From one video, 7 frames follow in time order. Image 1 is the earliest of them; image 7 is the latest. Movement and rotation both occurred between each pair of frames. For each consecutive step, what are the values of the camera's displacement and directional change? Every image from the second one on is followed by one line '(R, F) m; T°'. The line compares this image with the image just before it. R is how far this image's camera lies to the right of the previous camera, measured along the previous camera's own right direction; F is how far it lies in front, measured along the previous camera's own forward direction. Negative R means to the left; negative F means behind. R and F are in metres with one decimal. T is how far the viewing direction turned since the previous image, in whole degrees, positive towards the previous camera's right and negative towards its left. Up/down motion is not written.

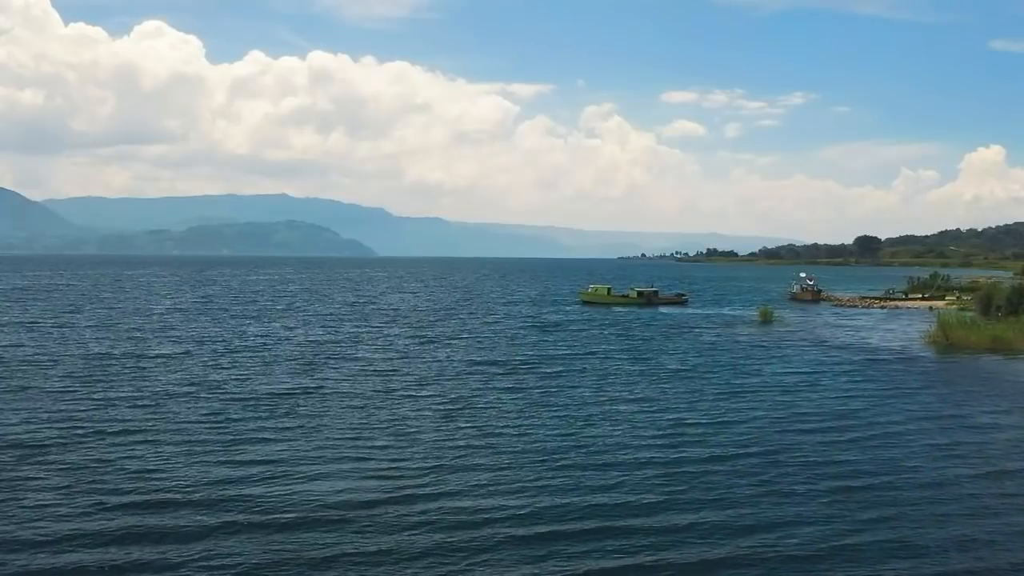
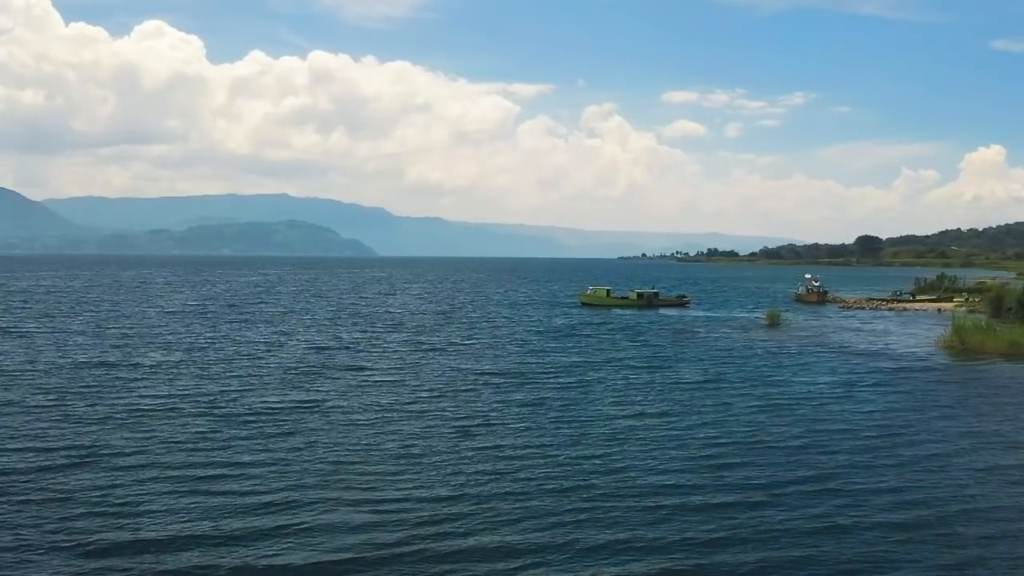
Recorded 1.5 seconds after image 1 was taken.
(-0.4, +2.3) m; 0°
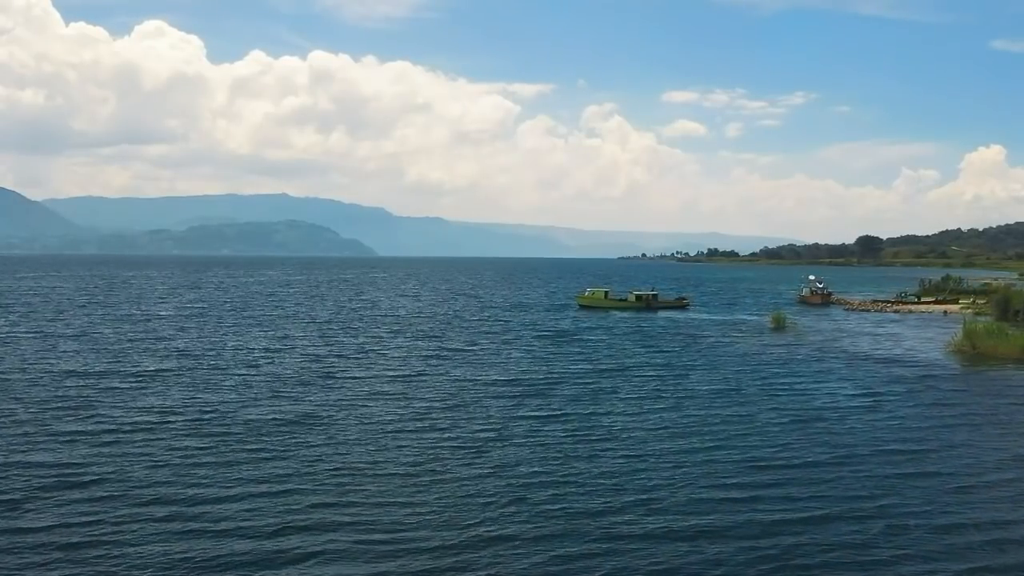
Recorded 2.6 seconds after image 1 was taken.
(-0.3, +1.8) m; 0°
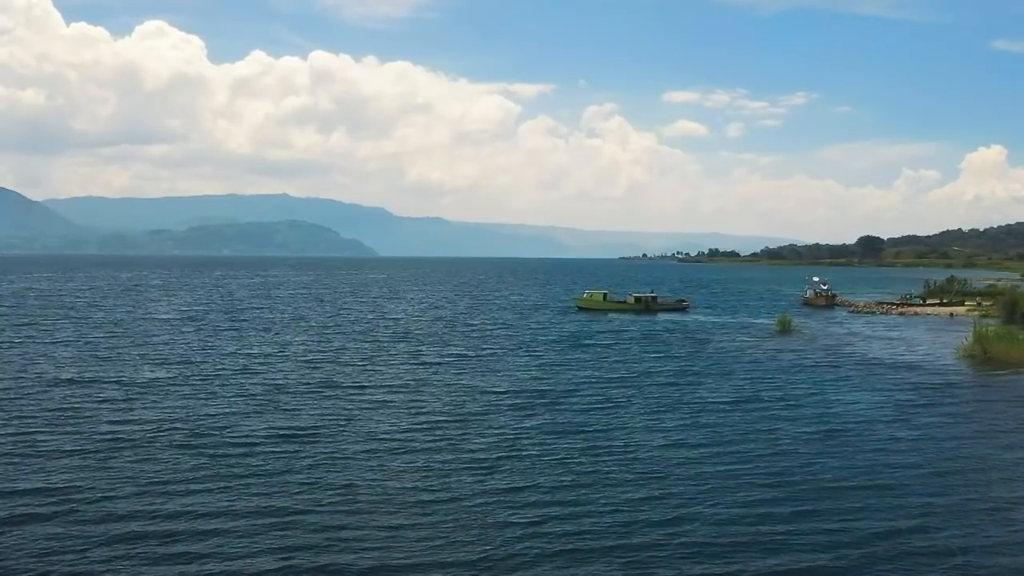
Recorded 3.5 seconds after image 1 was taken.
(-0.3, +1.6) m; 0°
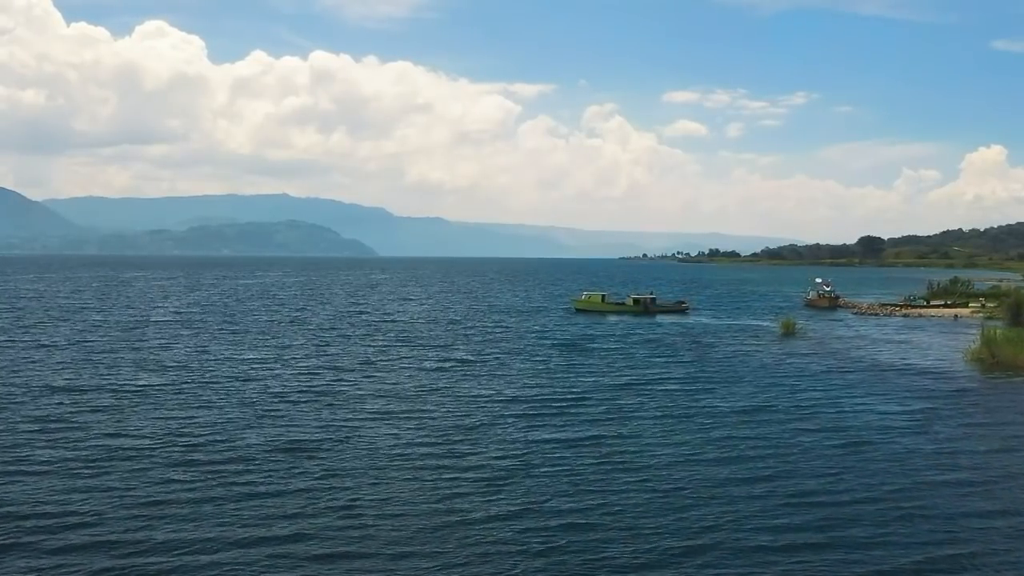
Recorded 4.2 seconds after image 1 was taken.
(-0.2, +1.2) m; 0°
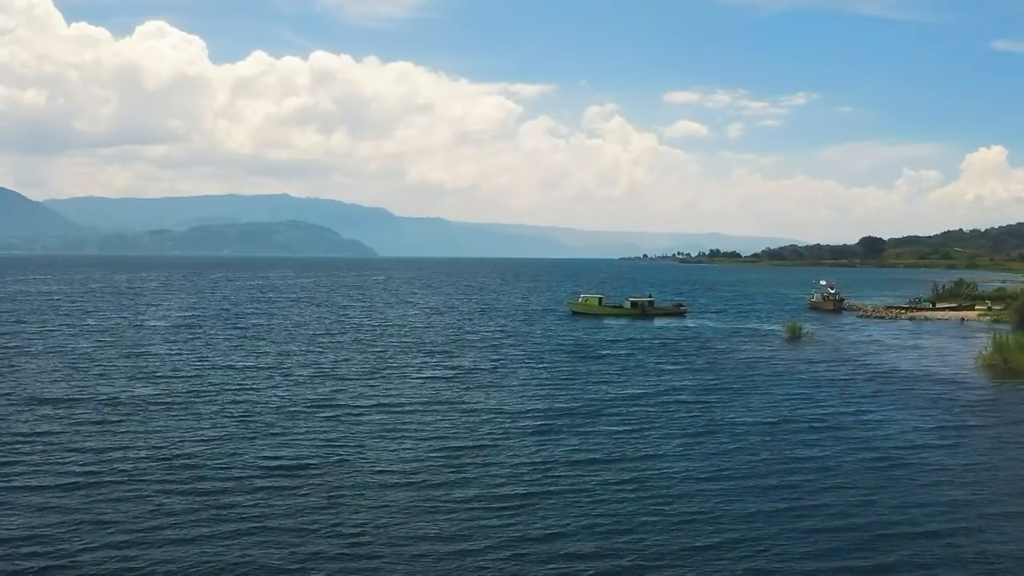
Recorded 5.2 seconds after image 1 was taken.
(-0.3, +1.5) m; 0°
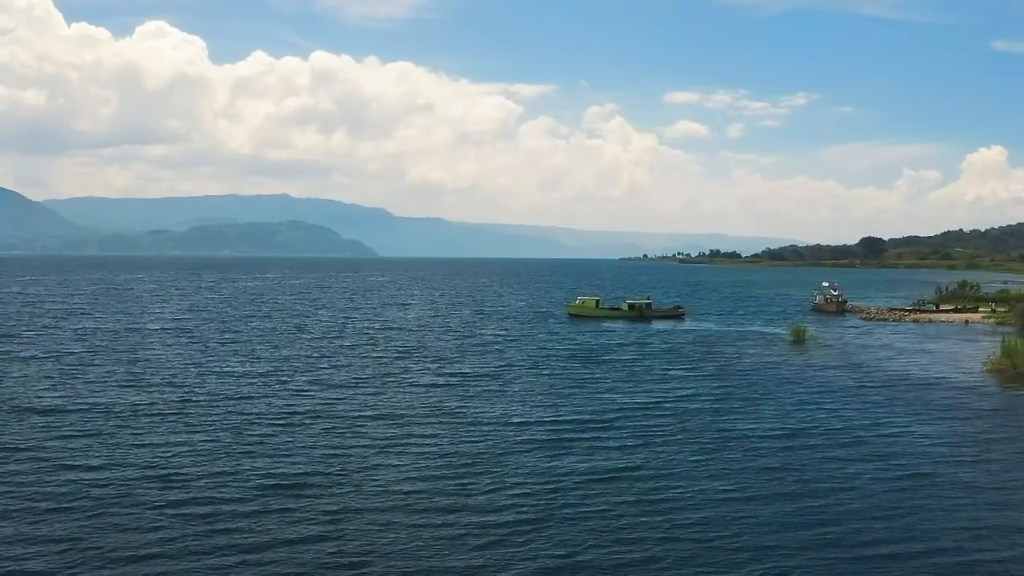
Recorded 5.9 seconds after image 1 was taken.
(-0.2, +1.2) m; 0°
